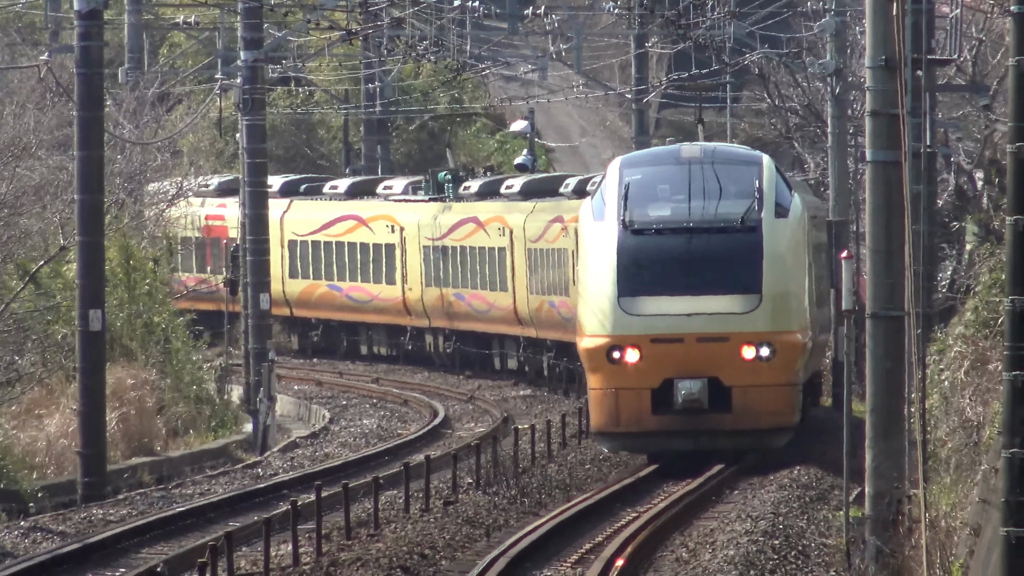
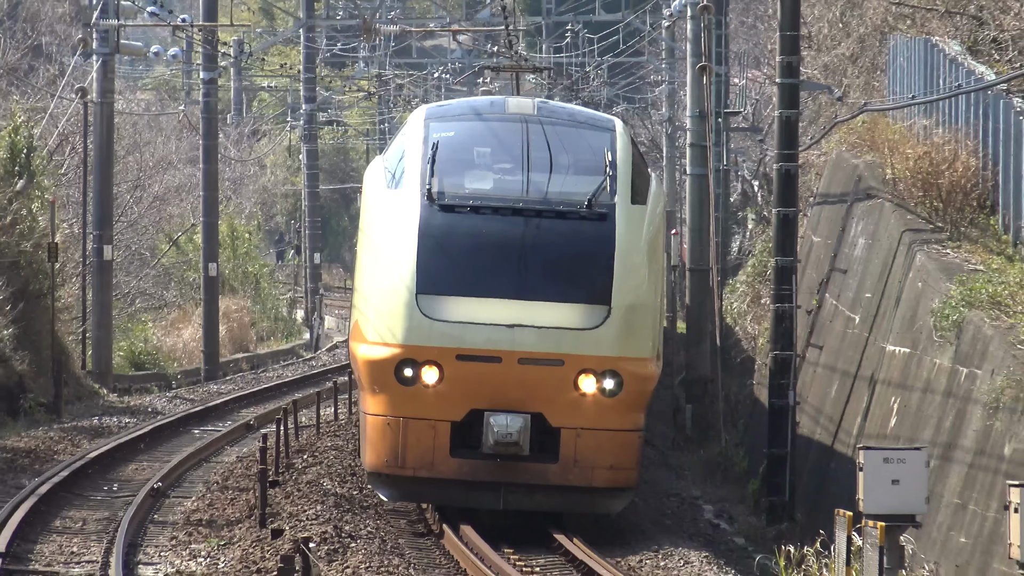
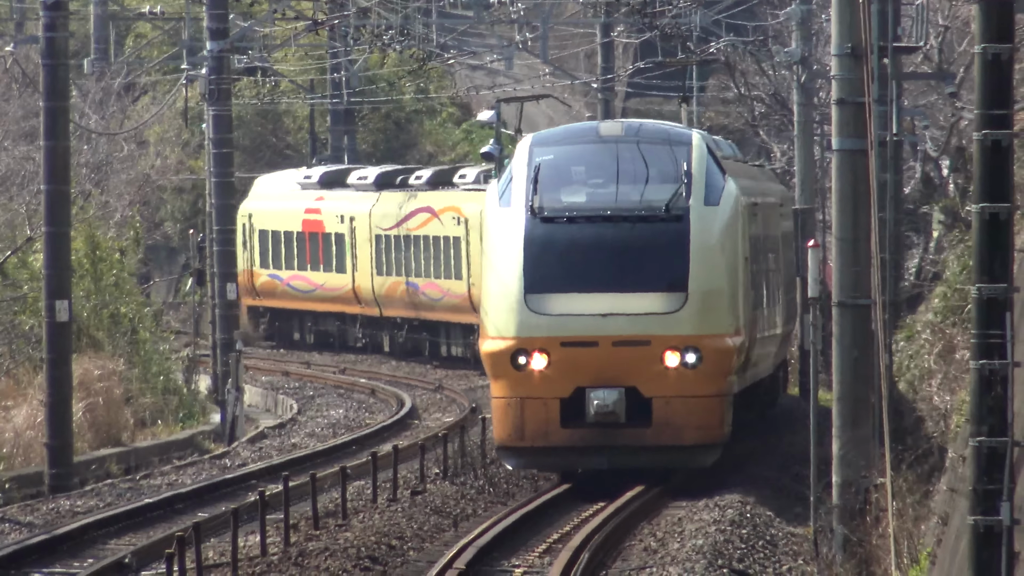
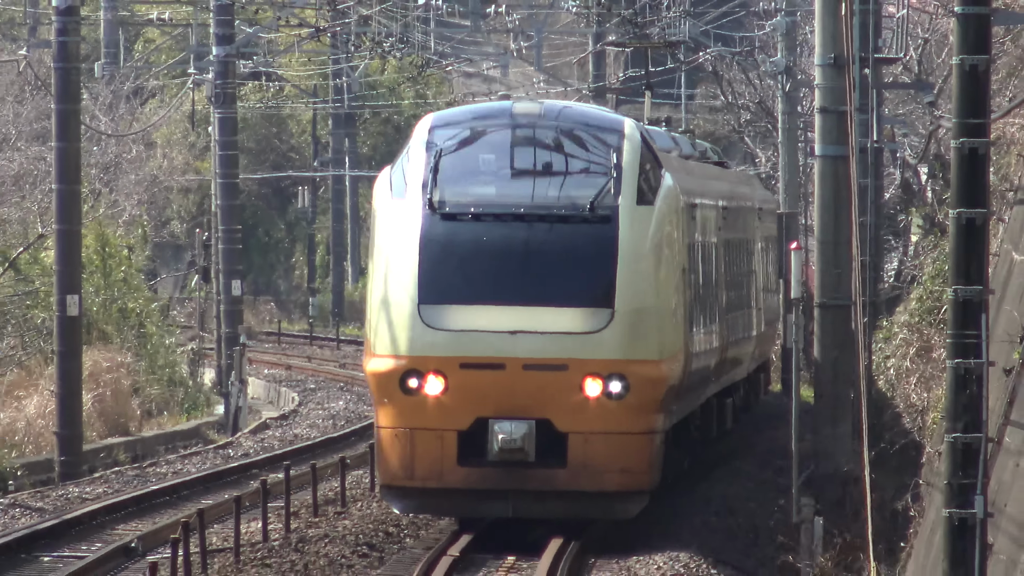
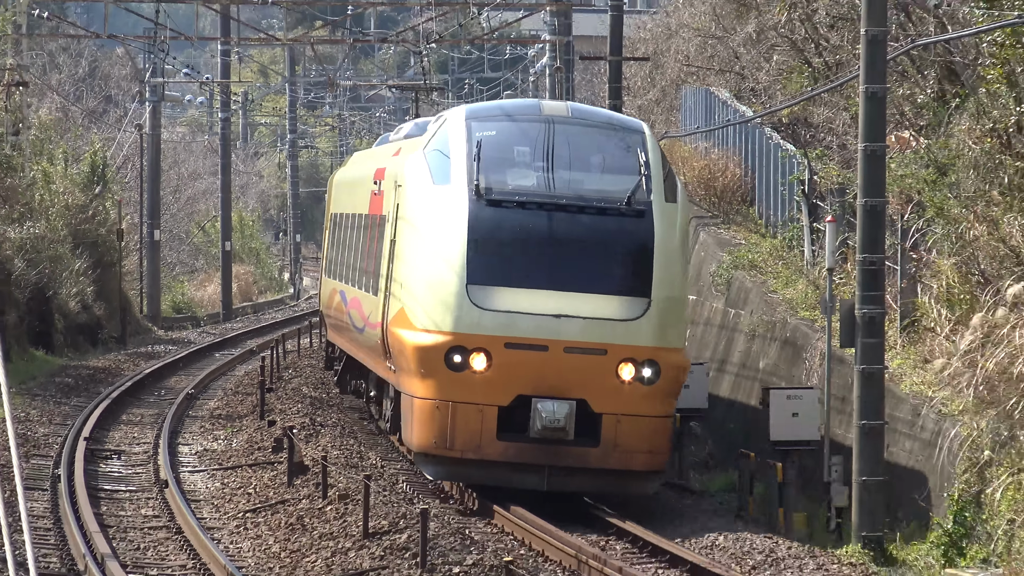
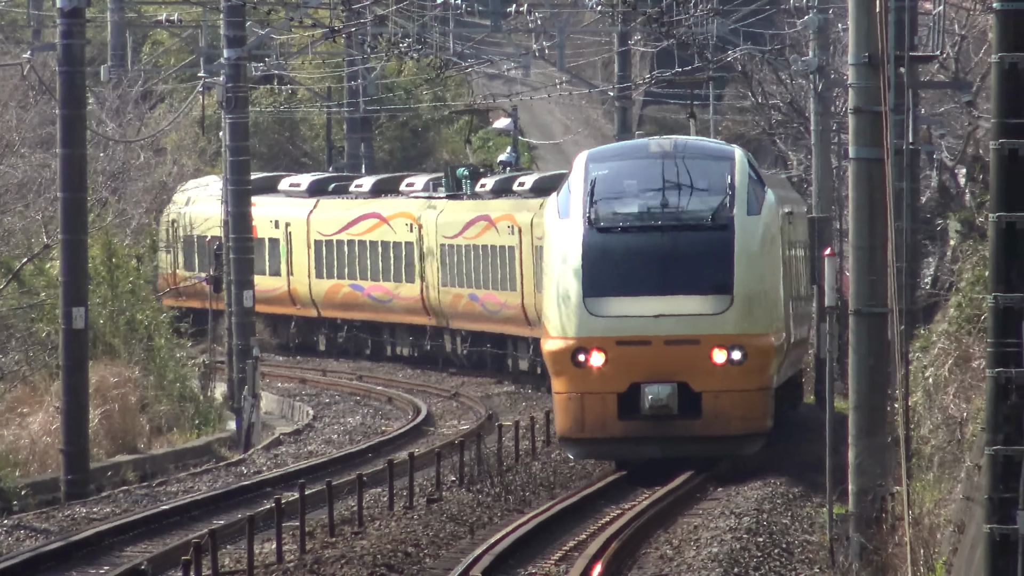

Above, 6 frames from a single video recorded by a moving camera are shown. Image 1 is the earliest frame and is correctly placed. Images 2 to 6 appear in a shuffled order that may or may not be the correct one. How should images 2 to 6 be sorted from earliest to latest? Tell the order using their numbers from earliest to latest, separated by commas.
6, 3, 4, 2, 5
